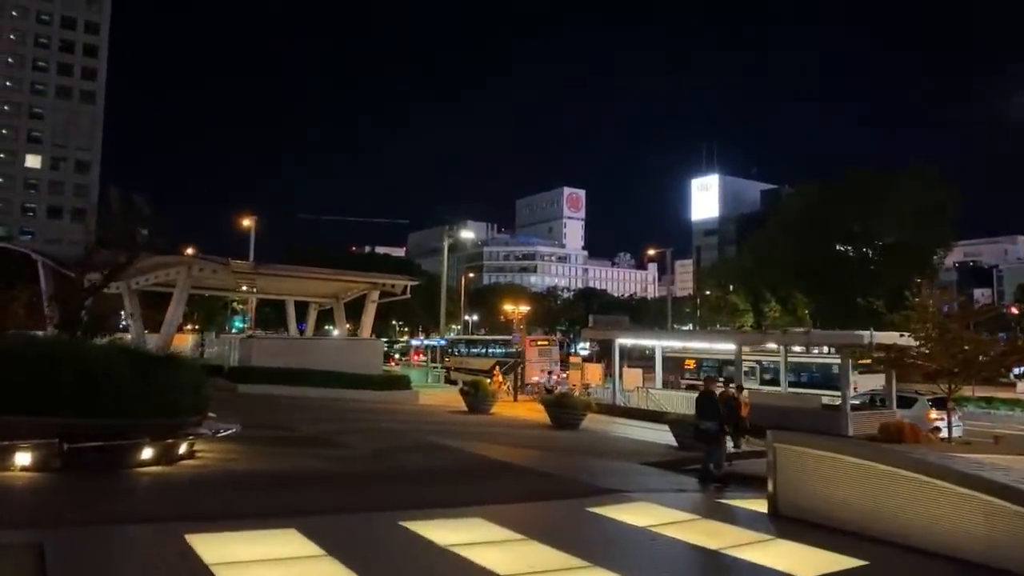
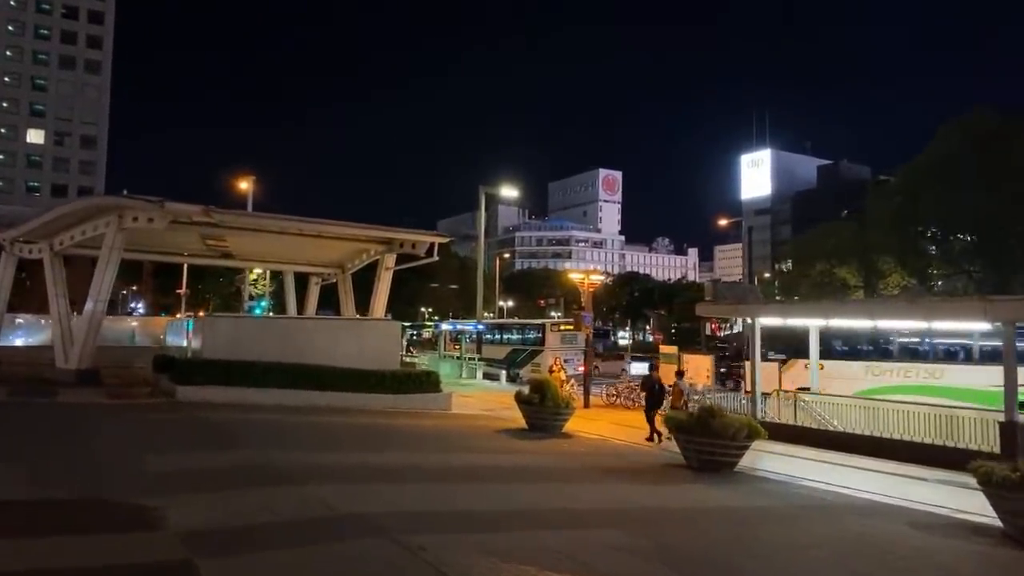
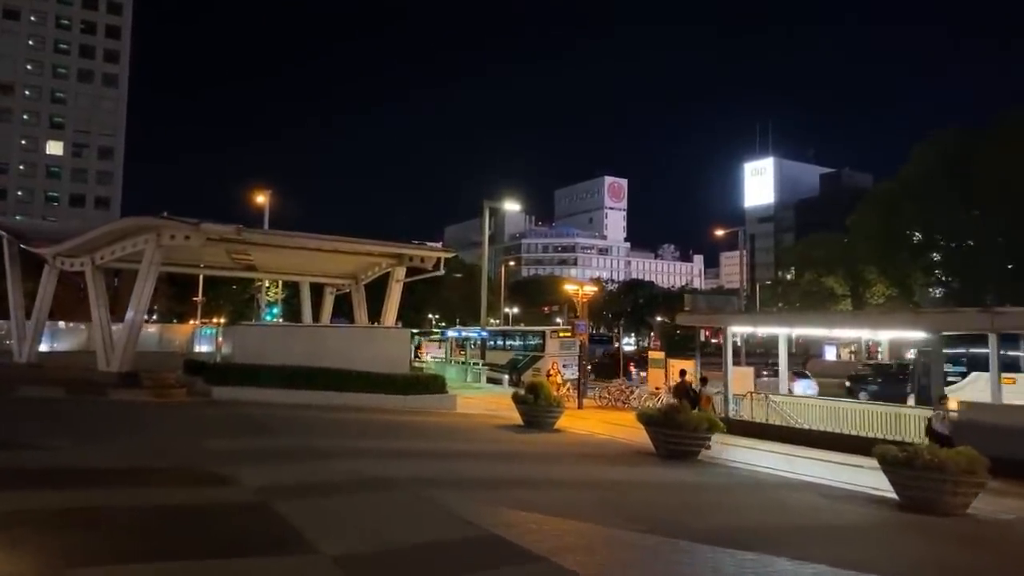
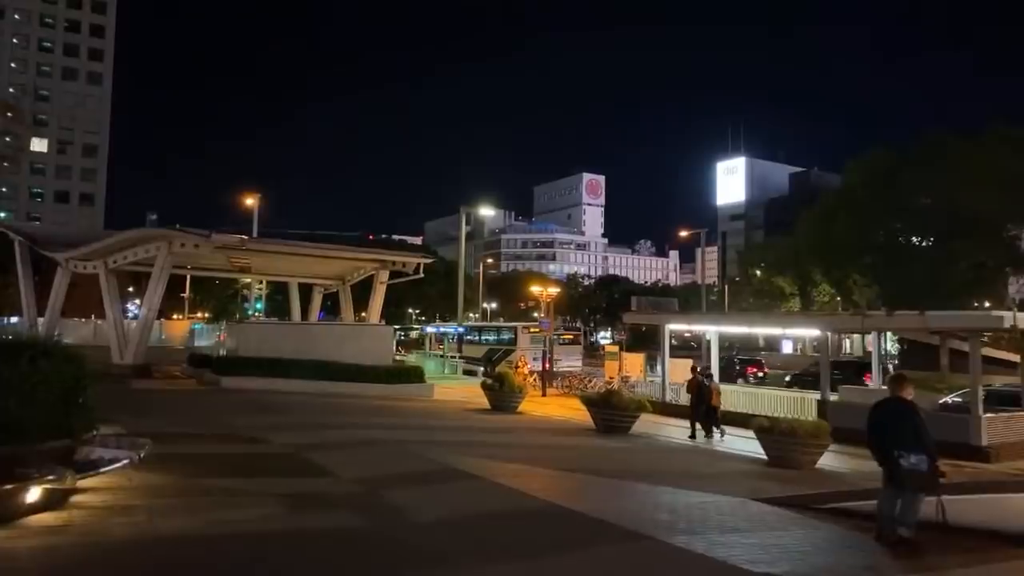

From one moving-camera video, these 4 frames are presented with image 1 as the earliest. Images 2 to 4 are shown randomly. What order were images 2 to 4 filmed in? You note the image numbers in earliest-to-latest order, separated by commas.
4, 3, 2
